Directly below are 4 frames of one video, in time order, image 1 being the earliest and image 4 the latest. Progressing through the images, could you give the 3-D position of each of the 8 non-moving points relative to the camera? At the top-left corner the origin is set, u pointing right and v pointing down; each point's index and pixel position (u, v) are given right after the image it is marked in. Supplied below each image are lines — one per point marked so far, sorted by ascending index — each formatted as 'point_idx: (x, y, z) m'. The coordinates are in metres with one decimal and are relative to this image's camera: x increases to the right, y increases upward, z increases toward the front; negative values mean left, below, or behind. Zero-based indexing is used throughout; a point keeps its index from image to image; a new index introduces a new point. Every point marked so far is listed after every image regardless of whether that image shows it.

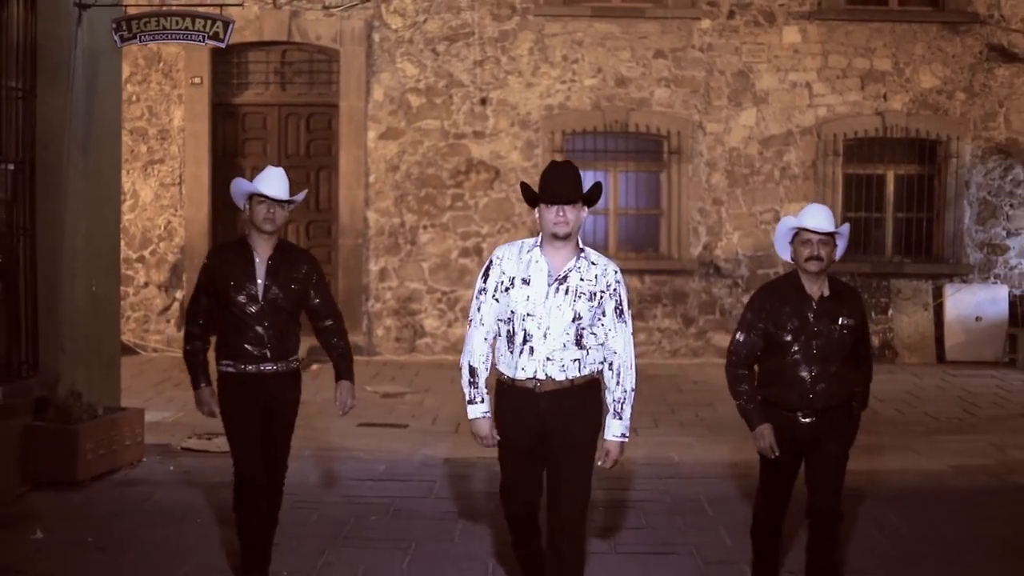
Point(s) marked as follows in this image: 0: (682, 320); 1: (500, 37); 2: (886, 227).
0: (+1.9, -0.4, +13.1) m
1: (-0.1, +2.8, +12.9) m
2: (+4.3, +0.7, +13.3) m
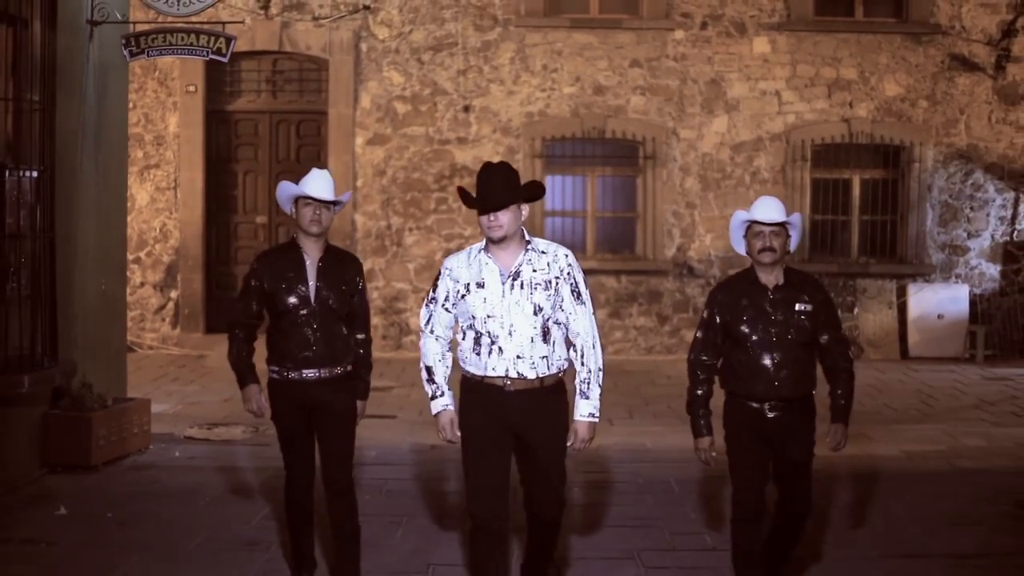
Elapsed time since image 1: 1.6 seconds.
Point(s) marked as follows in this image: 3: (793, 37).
0: (+1.7, -0.4, +13.7) m
1: (-0.3, +2.8, +13.5) m
2: (+4.1, +0.7, +13.9) m
3: (+3.3, +2.9, +13.6) m
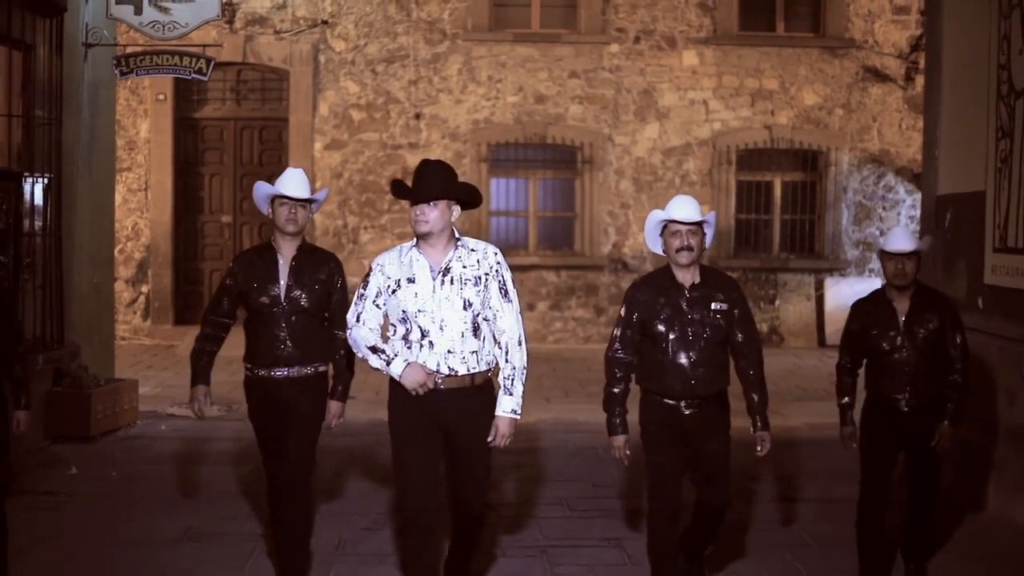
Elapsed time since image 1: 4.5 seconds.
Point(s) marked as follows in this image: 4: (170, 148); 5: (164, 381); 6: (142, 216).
0: (+1.1, -0.3, +14.8) m
1: (-1.0, +2.9, +14.5) m
2: (+3.4, +0.8, +15.1) m
3: (+2.6, +3.0, +14.8) m
4: (-4.3, +1.7, +14.5) m
5: (-3.5, -0.9, +11.6) m
6: (-4.7, +0.9, +14.6) m
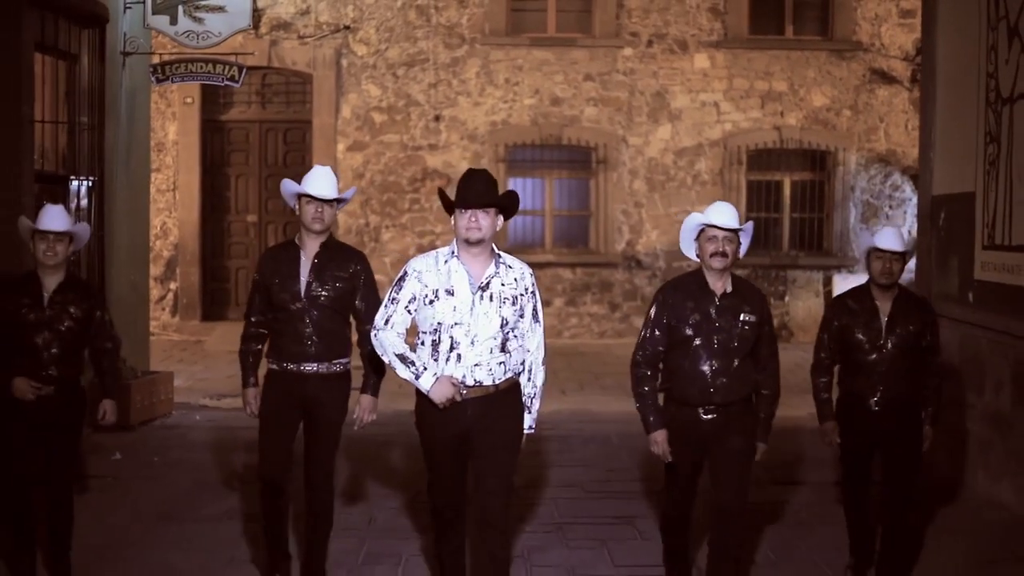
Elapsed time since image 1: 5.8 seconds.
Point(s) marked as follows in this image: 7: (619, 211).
0: (+1.3, -0.2, +15.2) m
1: (-0.8, +2.9, +15.0) m
2: (+3.6, +0.8, +15.5) m
3: (+2.8, +3.1, +15.2) m
4: (-4.1, +1.8, +15.0) m
5: (-3.3, -0.9, +12.1) m
6: (-4.5, +0.9, +15.2) m
7: (+1.4, +1.0, +15.2) m
